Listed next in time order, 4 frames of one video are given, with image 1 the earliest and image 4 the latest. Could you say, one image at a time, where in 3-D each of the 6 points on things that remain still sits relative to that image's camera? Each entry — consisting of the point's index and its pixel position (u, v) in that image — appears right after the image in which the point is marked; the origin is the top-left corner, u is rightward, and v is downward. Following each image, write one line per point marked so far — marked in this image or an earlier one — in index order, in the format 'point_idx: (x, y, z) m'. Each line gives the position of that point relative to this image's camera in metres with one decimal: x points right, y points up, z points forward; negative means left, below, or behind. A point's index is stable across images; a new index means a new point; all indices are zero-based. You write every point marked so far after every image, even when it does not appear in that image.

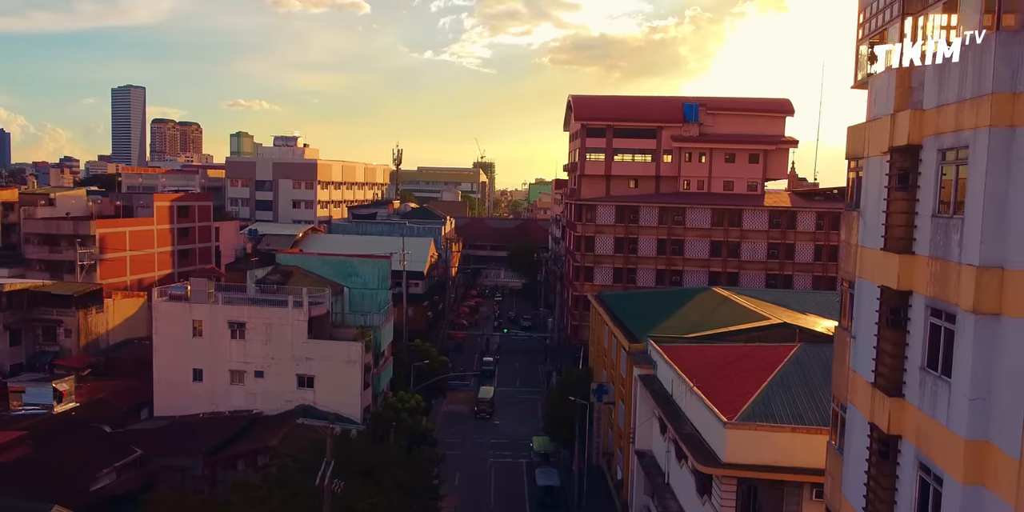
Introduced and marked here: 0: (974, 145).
0: (+4.4, +1.1, +6.6) m
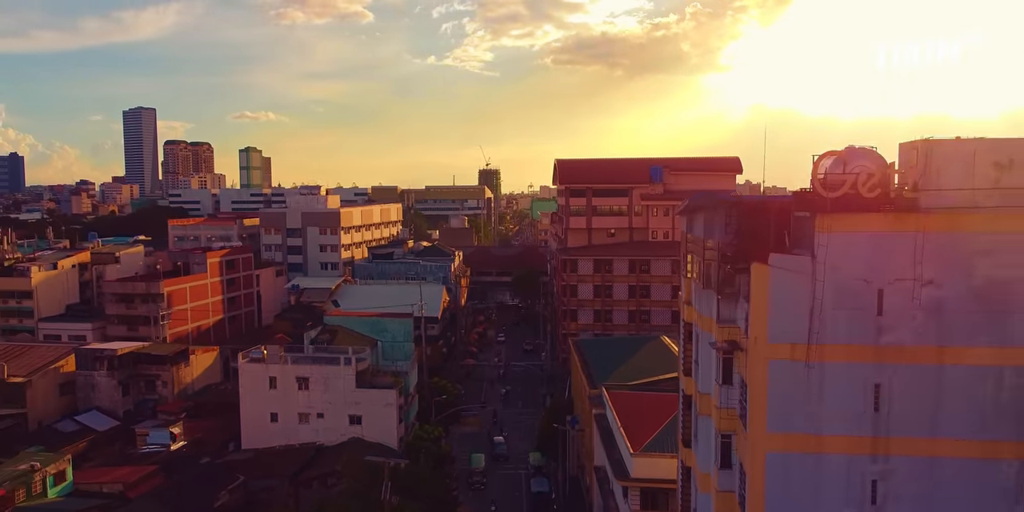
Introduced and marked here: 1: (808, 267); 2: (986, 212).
0: (+3.8, -1.6, +14.3) m
1: (+4.8, -0.2, +11.5) m
2: (+7.5, +0.7, +11.2) m
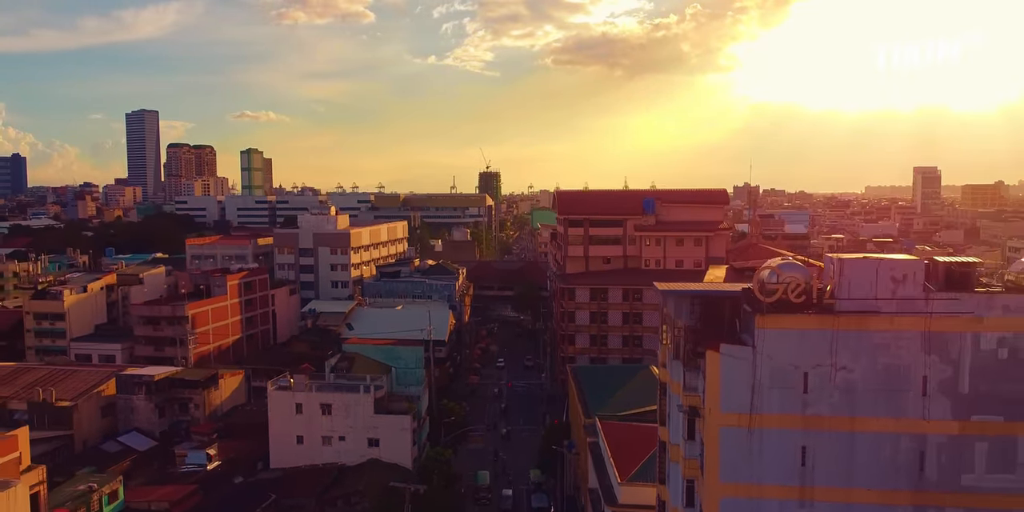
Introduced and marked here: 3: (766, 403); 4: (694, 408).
0: (+4.0, -3.5, +17.6) m
1: (+5.0, -2.1, +14.8) m
2: (+7.7, -1.2, +14.5) m
3: (+5.3, -3.1, +14.8) m
4: (+4.2, -3.5, +16.1) m
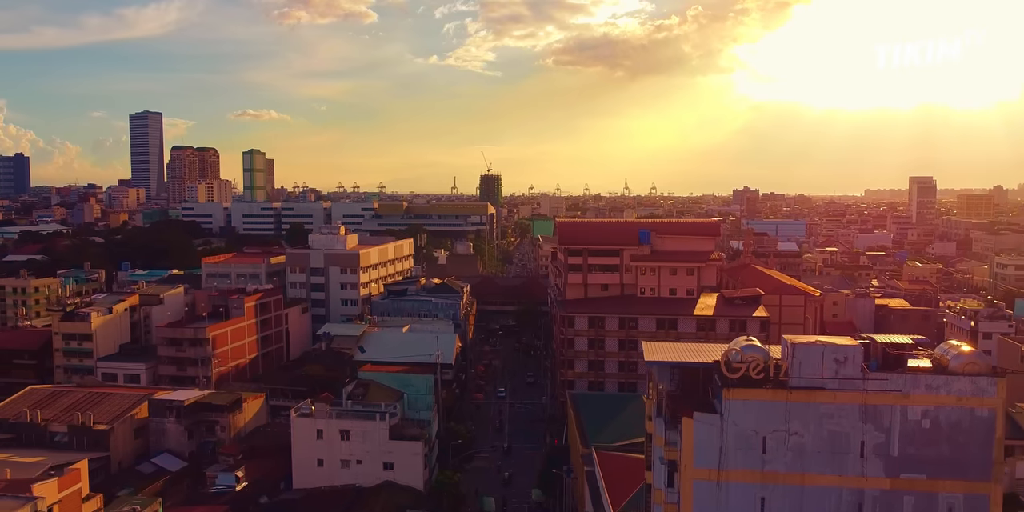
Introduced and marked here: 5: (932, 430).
0: (+4.2, -5.6, +20.5) m
1: (+5.2, -4.1, +17.8) m
2: (+7.9, -3.3, +17.5) m
3: (+5.5, -5.2, +17.8) m
4: (+4.4, -5.5, +19.1) m
5: (+10.2, -4.2, +17.2) m
